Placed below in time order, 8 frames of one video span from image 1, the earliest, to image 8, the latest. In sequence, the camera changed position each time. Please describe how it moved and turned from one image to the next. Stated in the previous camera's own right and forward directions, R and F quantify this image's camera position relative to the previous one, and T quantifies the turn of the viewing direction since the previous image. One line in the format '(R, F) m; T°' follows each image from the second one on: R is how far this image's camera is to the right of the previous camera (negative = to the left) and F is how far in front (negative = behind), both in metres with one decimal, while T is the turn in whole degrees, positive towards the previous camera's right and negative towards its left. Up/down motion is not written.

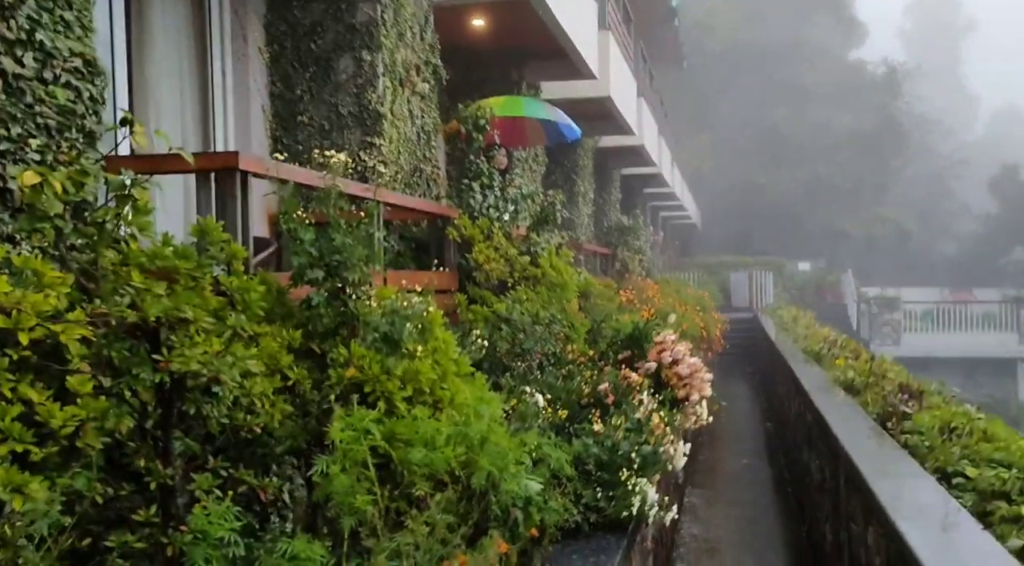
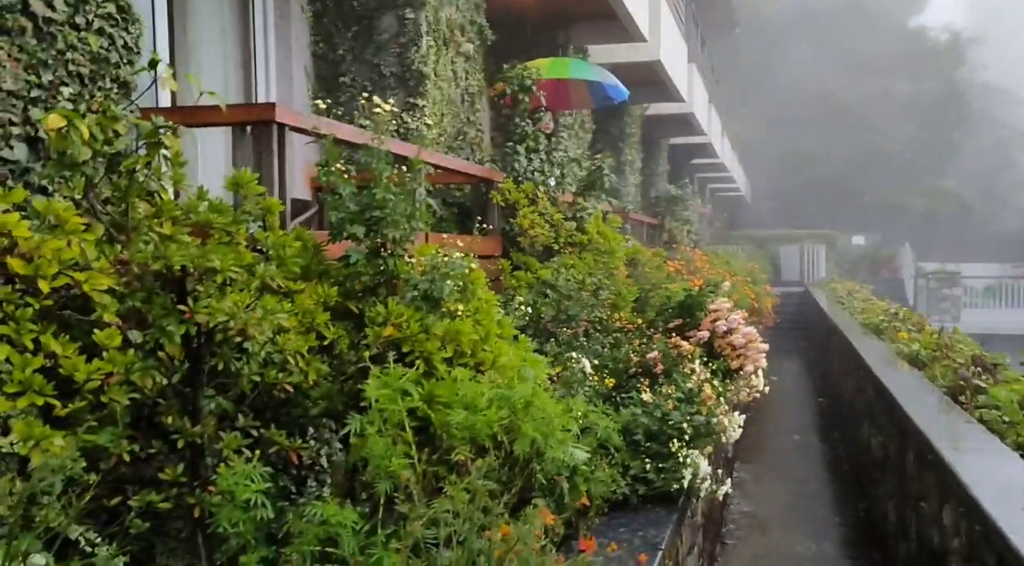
(0.0, +0.2) m; -2°
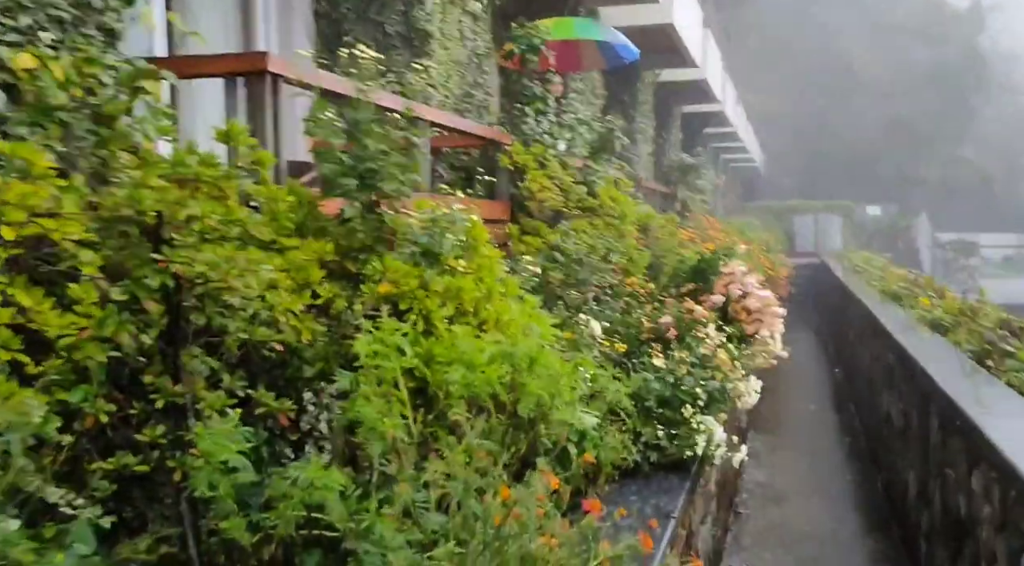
(0.0, +0.1) m; -1°
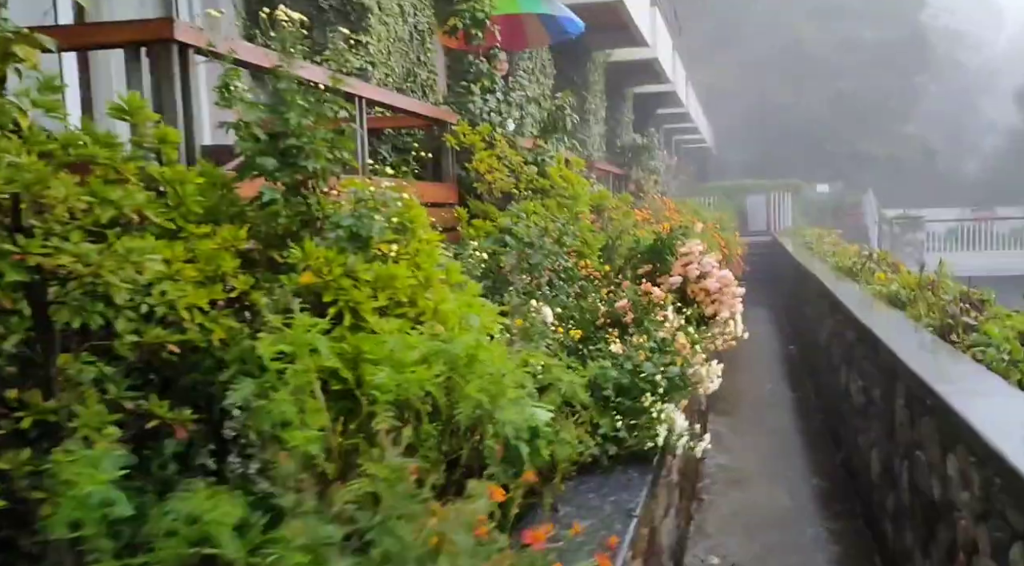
(0.0, +0.3) m; +2°
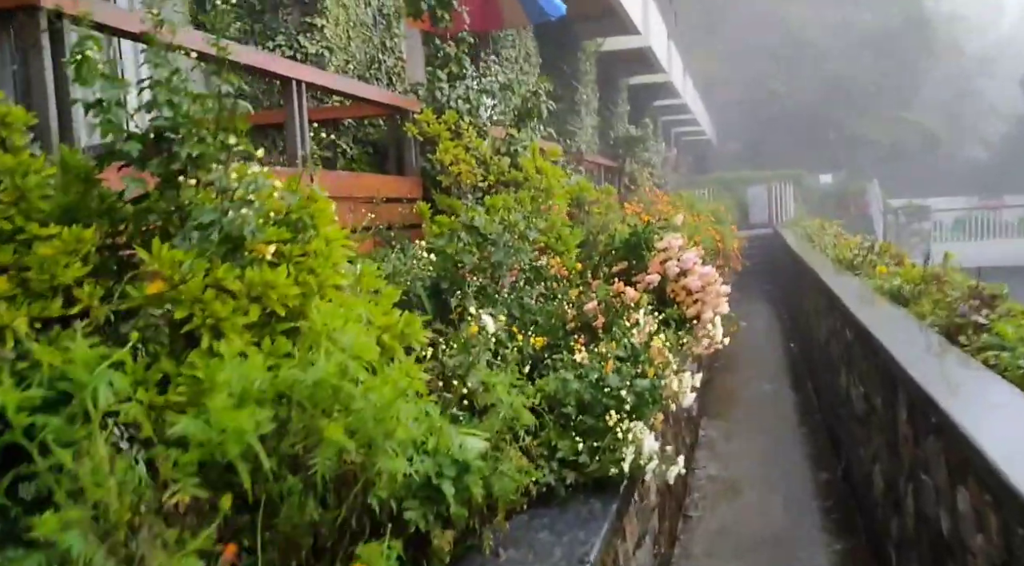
(+0.2, +0.4) m; 0°
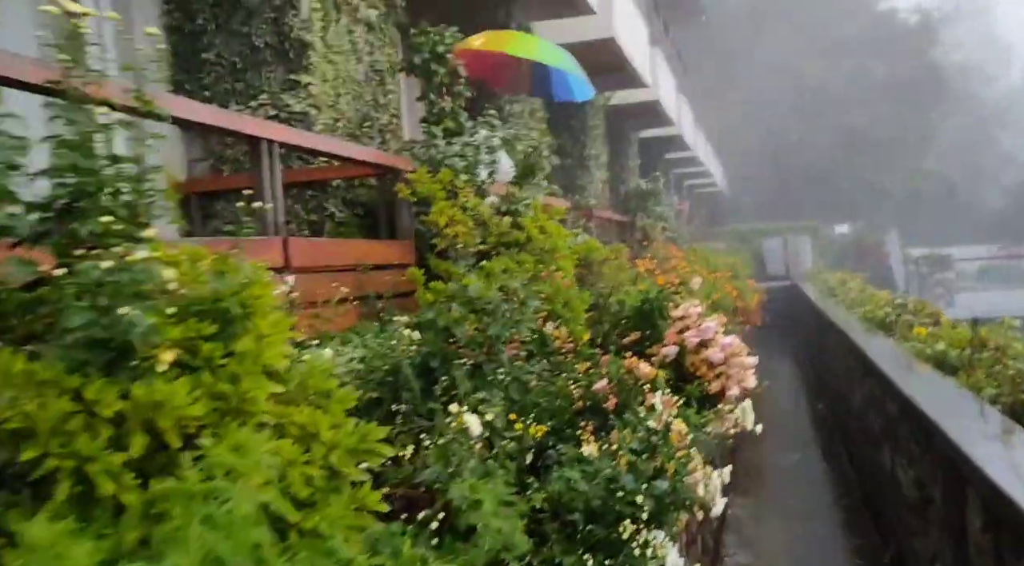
(+0.1, +0.5) m; -1°
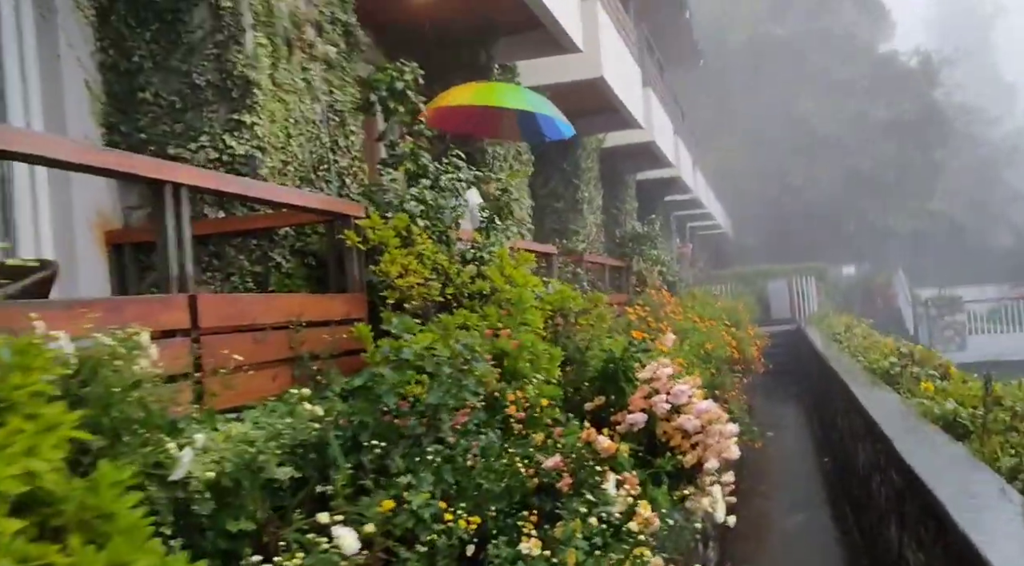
(+0.2, +0.5) m; 0°
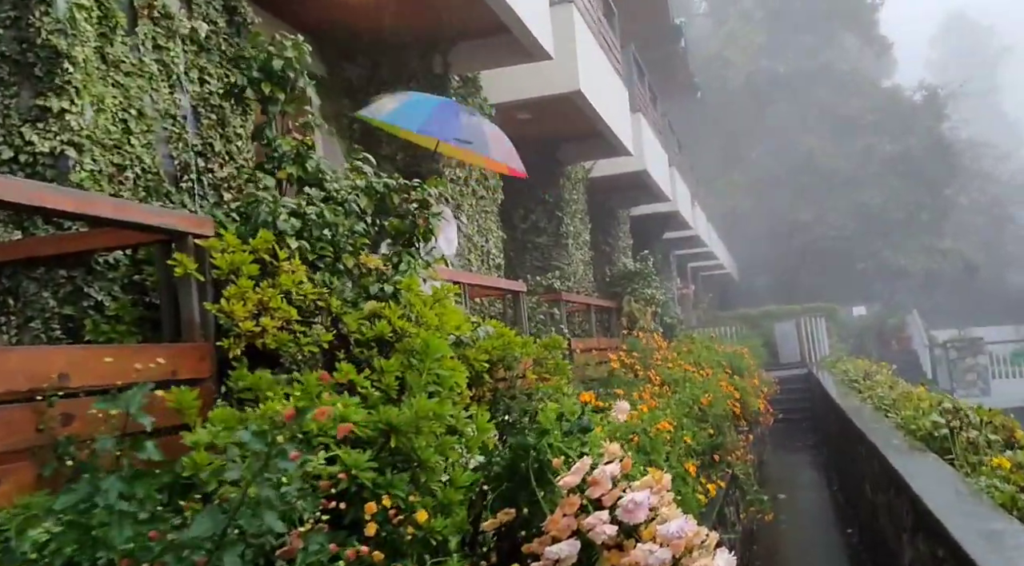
(+0.3, +1.4) m; 0°
